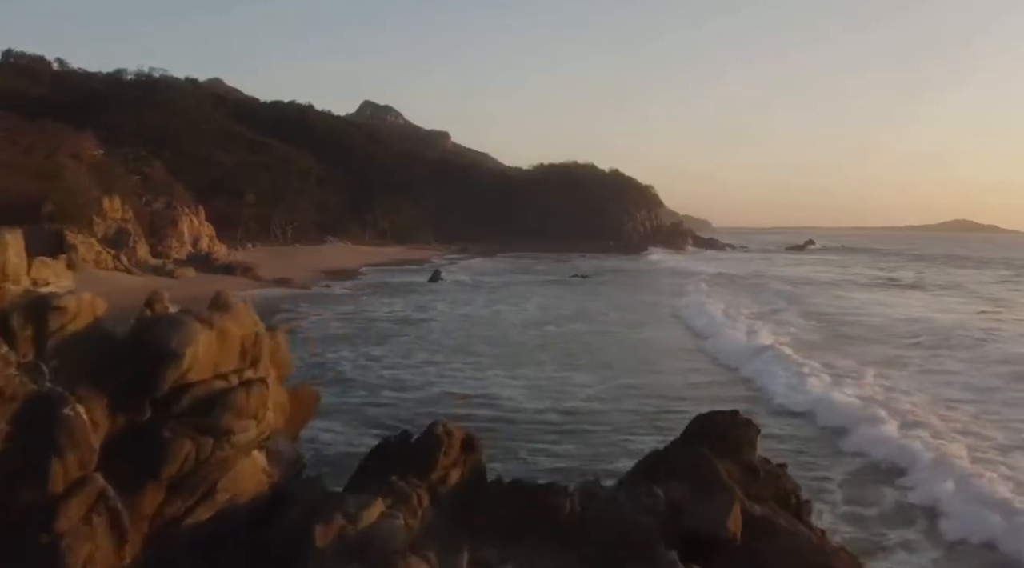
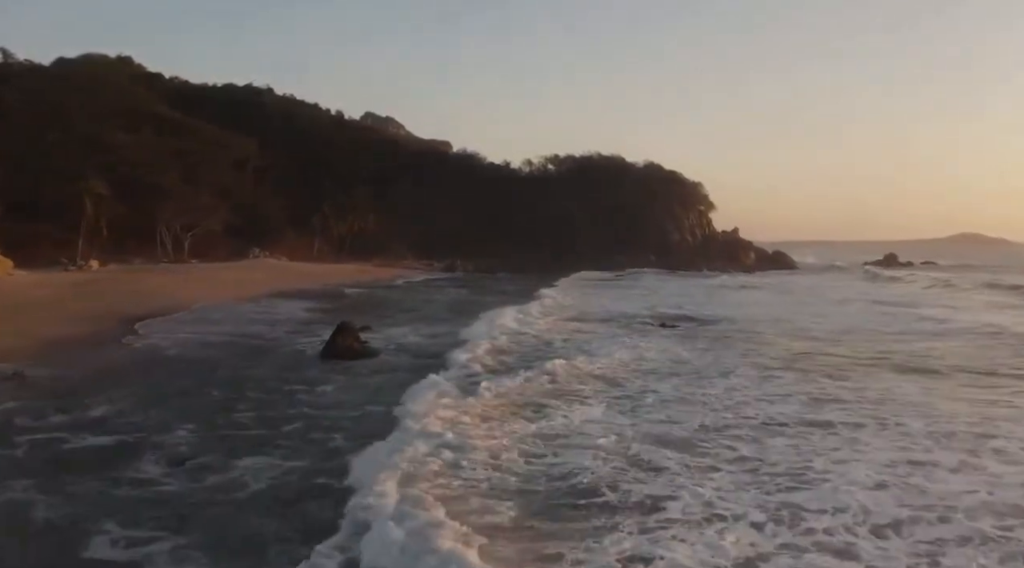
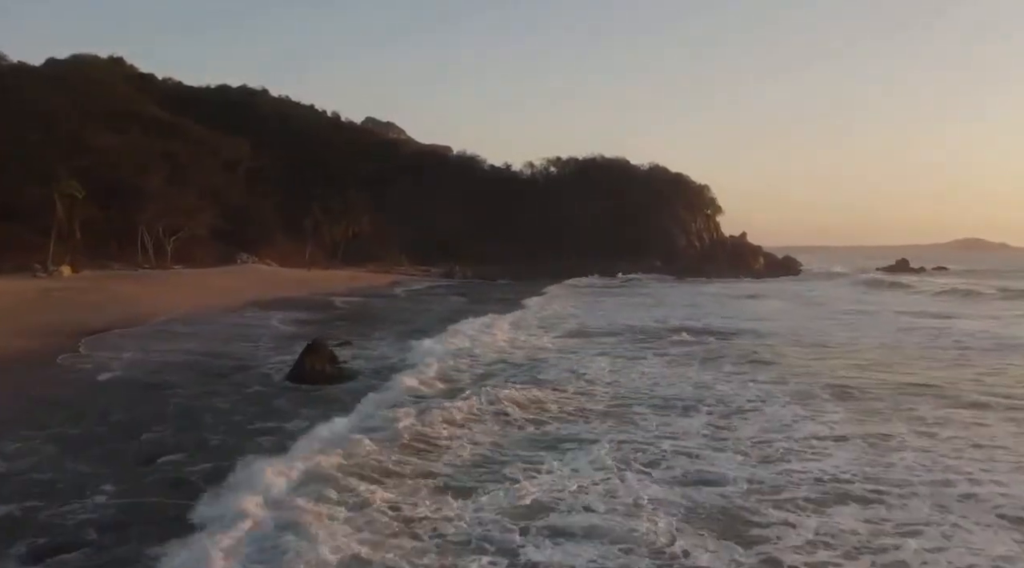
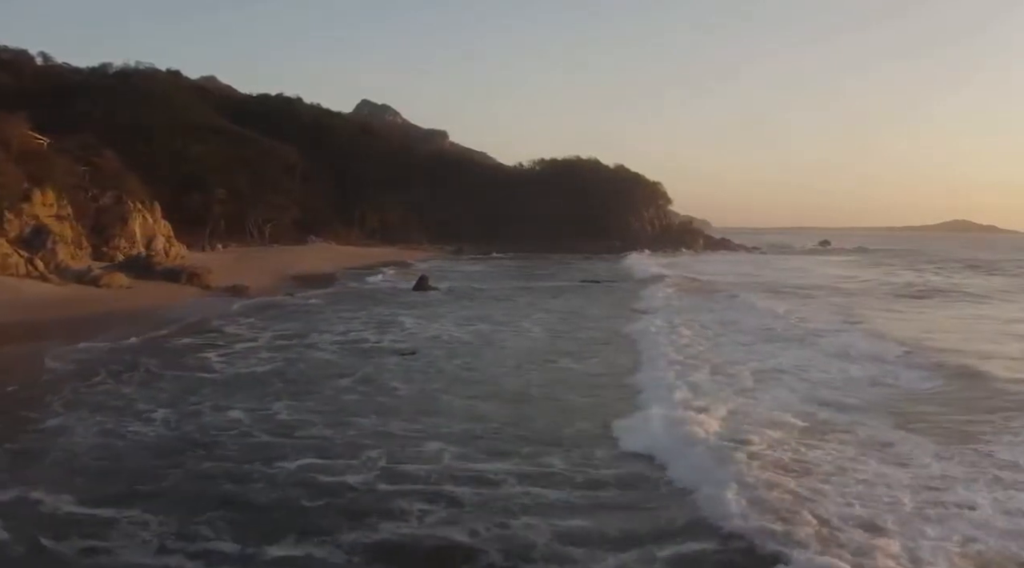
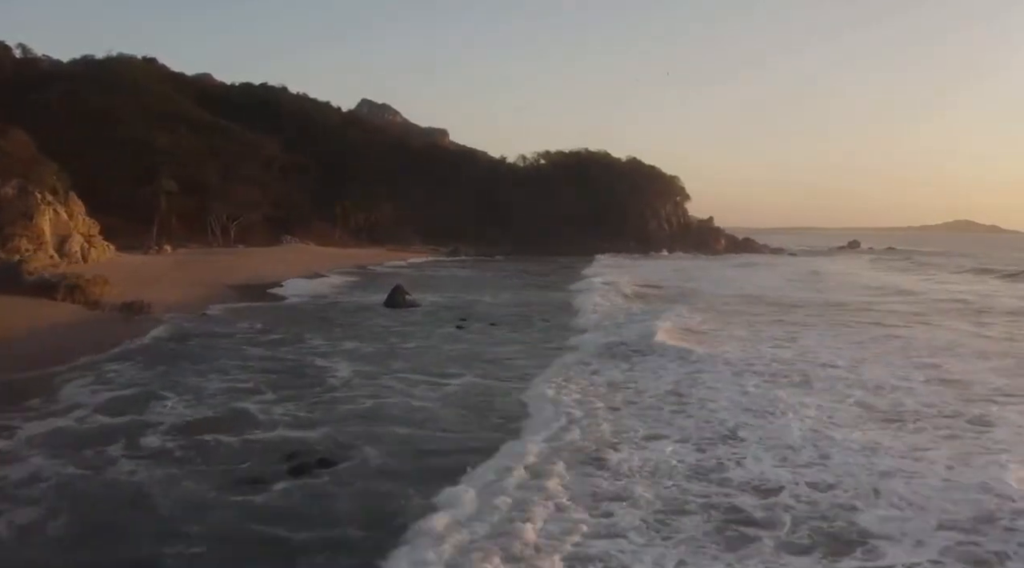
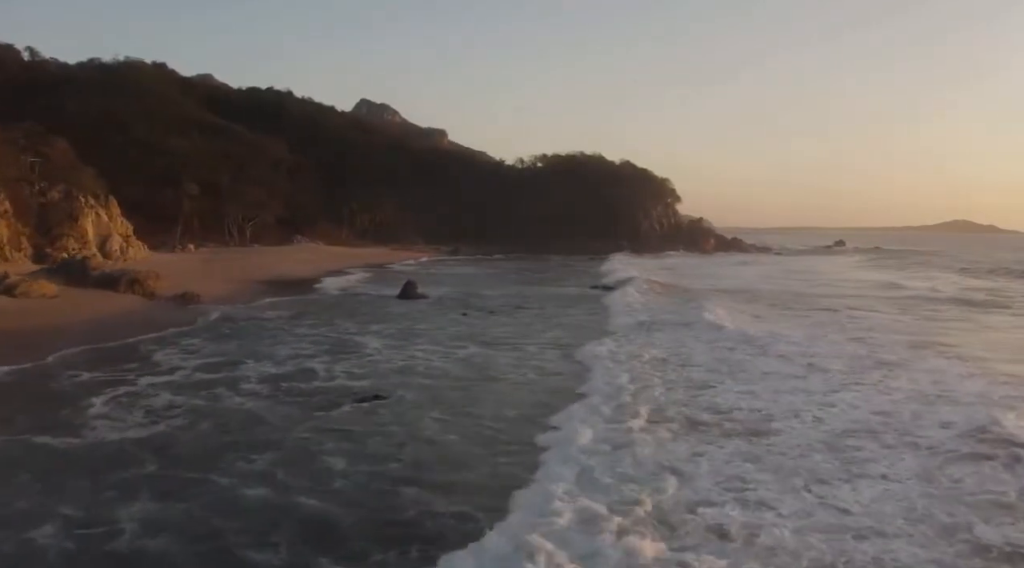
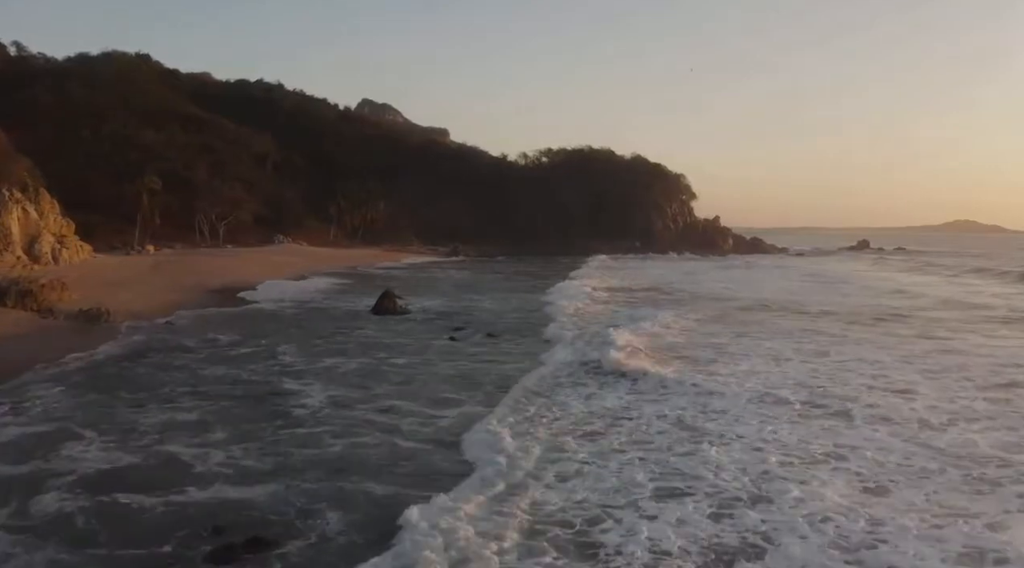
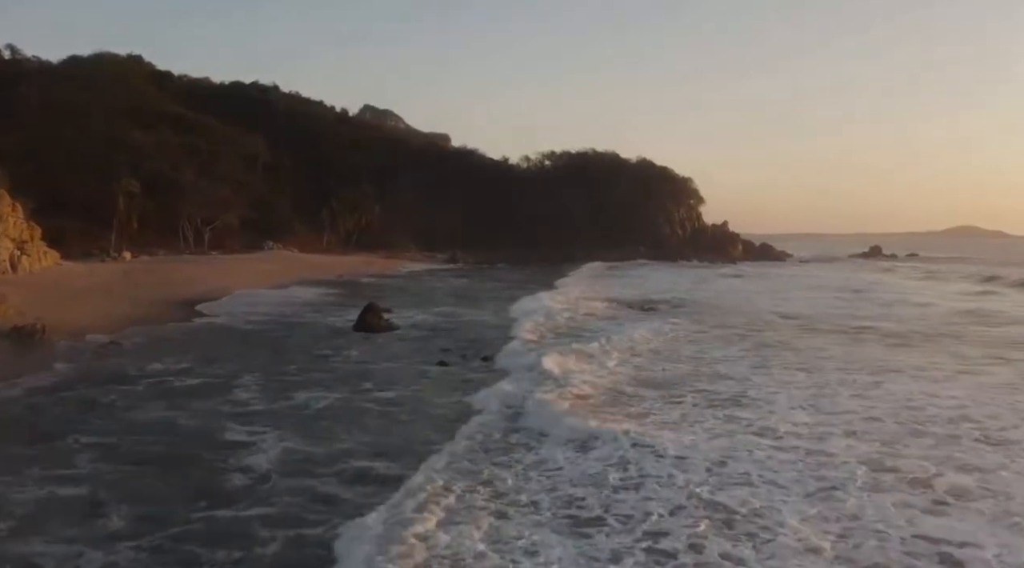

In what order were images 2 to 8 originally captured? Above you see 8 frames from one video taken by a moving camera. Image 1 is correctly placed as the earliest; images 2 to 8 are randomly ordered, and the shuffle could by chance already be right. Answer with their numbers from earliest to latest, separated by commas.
4, 6, 5, 7, 8, 2, 3
